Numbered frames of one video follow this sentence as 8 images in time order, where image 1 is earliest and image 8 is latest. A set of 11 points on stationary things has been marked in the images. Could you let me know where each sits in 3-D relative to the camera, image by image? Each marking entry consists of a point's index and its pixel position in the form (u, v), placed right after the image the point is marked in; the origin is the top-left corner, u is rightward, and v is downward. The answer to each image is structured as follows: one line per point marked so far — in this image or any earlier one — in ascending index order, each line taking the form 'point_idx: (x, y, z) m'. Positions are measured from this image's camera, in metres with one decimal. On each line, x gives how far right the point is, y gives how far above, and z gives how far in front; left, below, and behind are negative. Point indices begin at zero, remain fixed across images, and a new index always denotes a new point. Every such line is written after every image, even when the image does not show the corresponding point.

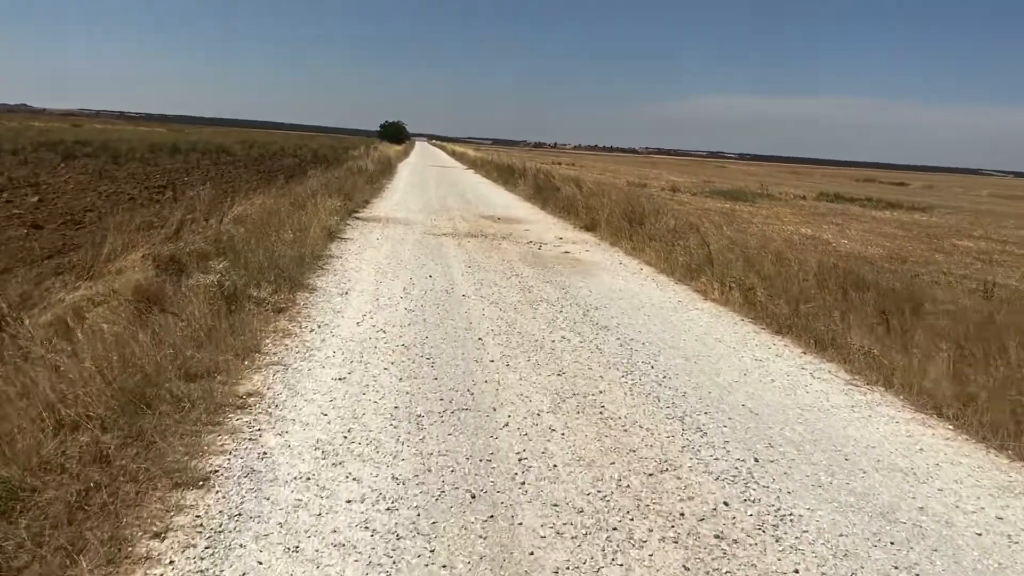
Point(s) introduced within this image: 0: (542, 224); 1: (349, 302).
0: (+0.6, +1.3, +16.7) m
1: (-1.5, -0.1, +7.6) m
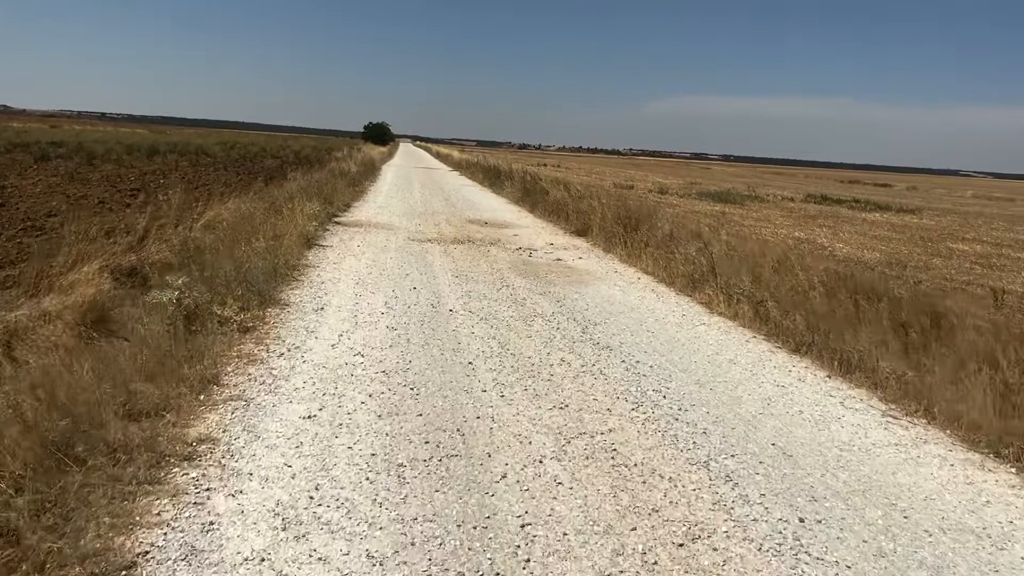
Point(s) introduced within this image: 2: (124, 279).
0: (+0.4, +1.1, +16.0) m
1: (-1.5, -0.3, +6.9) m
2: (-3.8, +0.1, +8.2) m
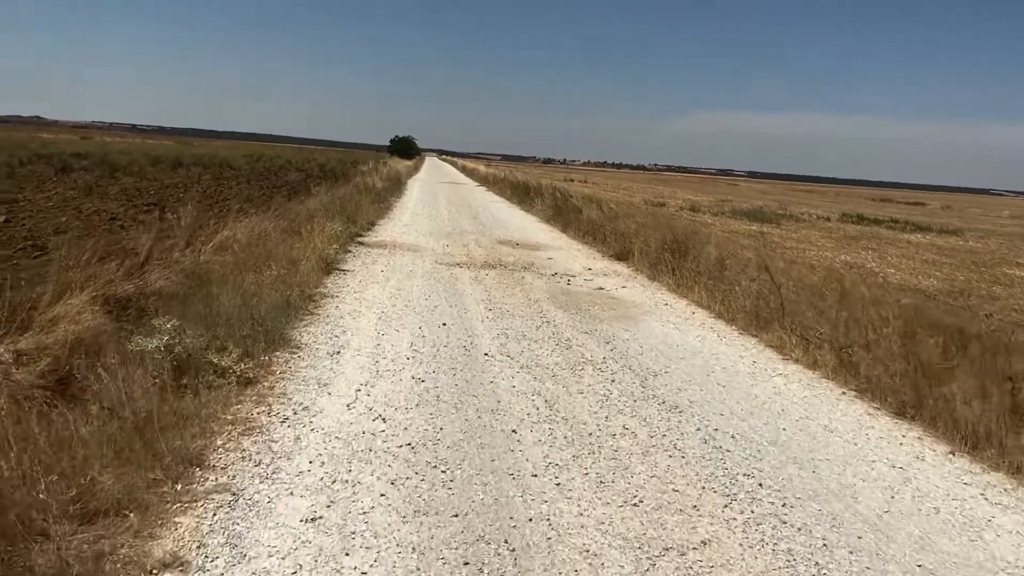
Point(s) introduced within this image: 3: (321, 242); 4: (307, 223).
0: (+1.0, +0.6, +15.0) m
1: (-1.2, -0.6, +5.9) m
2: (-3.4, -0.2, +7.3) m
3: (-2.7, +0.7, +11.8) m
4: (-3.5, +1.1, +14.5) m
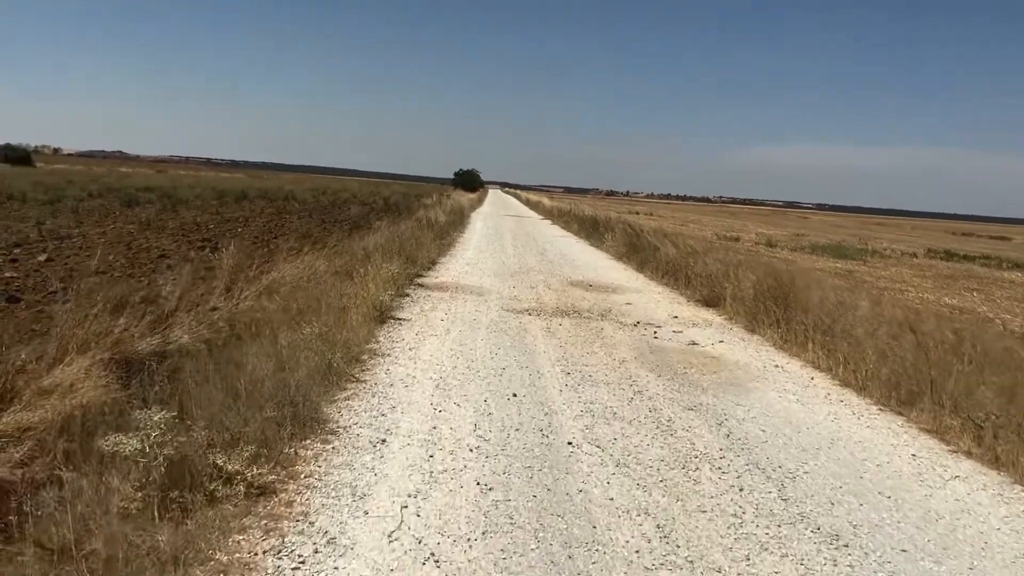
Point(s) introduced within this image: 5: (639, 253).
0: (+2.1, -0.1, +13.5) m
1: (-0.7, -1.0, +4.6) m
2: (-2.8, -0.7, +6.1) m
3: (-1.7, 0.0, +10.6) m
4: (-2.4, +0.4, +13.4) m
5: (+2.9, +0.8, +19.3) m
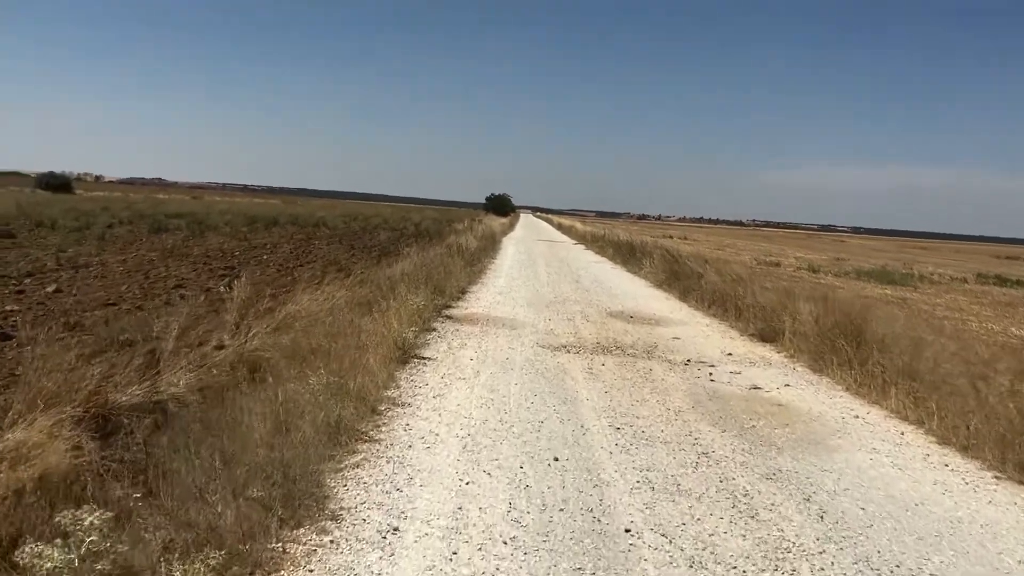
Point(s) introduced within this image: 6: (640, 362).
0: (+2.7, -0.6, +12.4) m
1: (-0.5, -1.2, +3.6) m
2: (-2.5, -0.9, +5.2) m
3: (-1.3, -0.4, +9.6) m
4: (-1.9, -0.1, +12.4) m
5: (+3.7, +0.2, +18.2) m
6: (+1.4, -0.8, +9.5) m
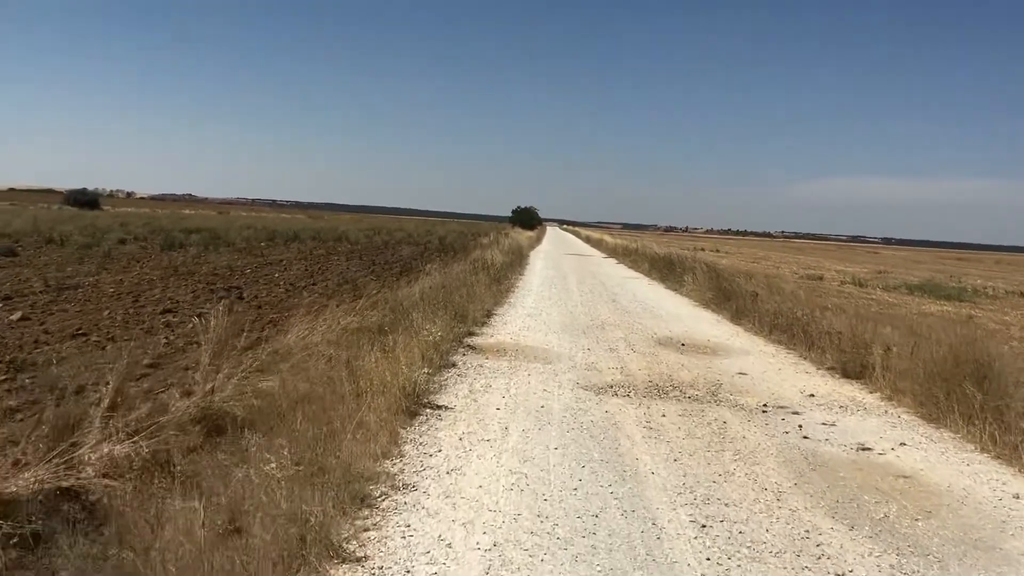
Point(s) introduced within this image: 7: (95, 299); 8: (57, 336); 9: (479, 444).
0: (+3.1, -0.9, +10.5) m
1: (-0.4, -1.4, +1.8) m
2: (-2.3, -1.1, +3.5) m
3: (-1.0, -0.6, +7.9) m
4: (-1.4, -0.4, +10.7) m
5: (+4.3, -0.2, +16.3) m
6: (+1.8, -1.1, +7.7) m
7: (-6.9, -0.2, +14.0) m
8: (-5.3, -0.5, +9.9) m
9: (-0.2, -1.1, +5.9) m
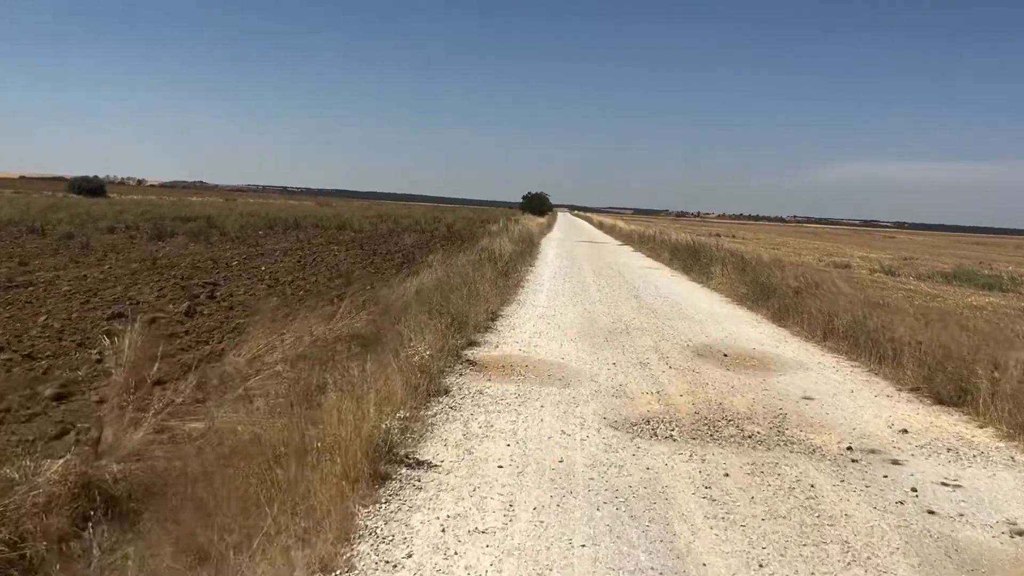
0: (+3.2, -0.9, +8.6) m
1: (-0.4, -1.5, -0.1) m
2: (-2.3, -1.3, +1.6) m
3: (-0.9, -0.7, +6.0) m
4: (-1.3, -0.4, +8.9) m
5: (+4.4, -0.1, +14.4) m
6: (+1.8, -1.2, +5.8) m
7: (-6.8, -0.2, +12.1) m
8: (-5.2, -0.6, +8.1) m
9: (-0.2, -1.2, +4.0) m
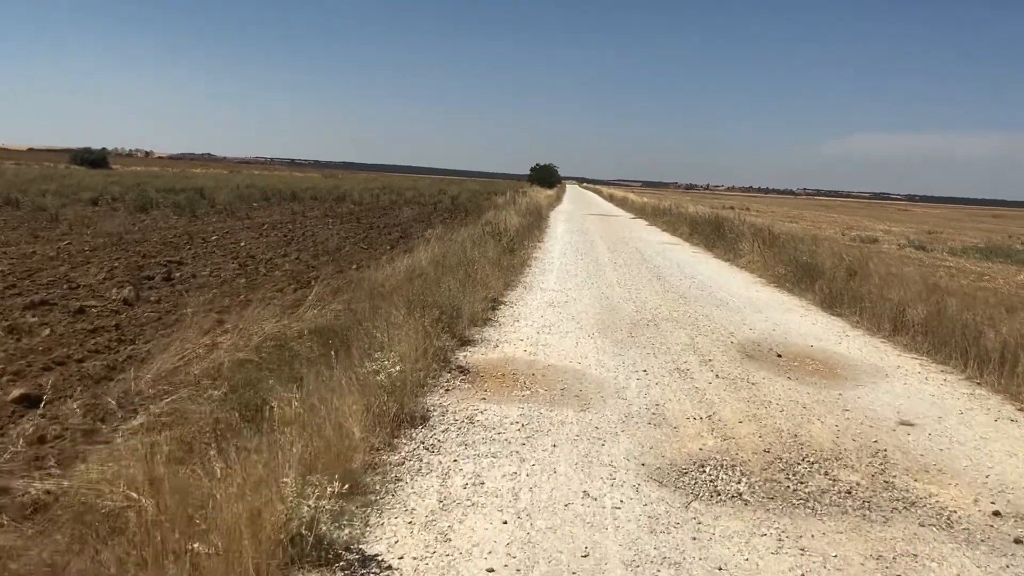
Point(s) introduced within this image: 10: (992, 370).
0: (+3.2, -0.8, +6.7) m
1: (-0.4, -1.7, -1.9) m
2: (-2.4, -1.4, -0.2) m
3: (-0.9, -0.7, +4.1) m
4: (-1.3, -0.3, +7.0) m
5: (+4.5, +0.1, +12.4) m
6: (+1.8, -1.2, +3.9) m
7: (-6.7, +0.1, +10.3) m
8: (-5.2, -0.5, +6.2) m
9: (-0.2, -1.2, +2.1) m
10: (+4.1, -0.7, +7.3) m
